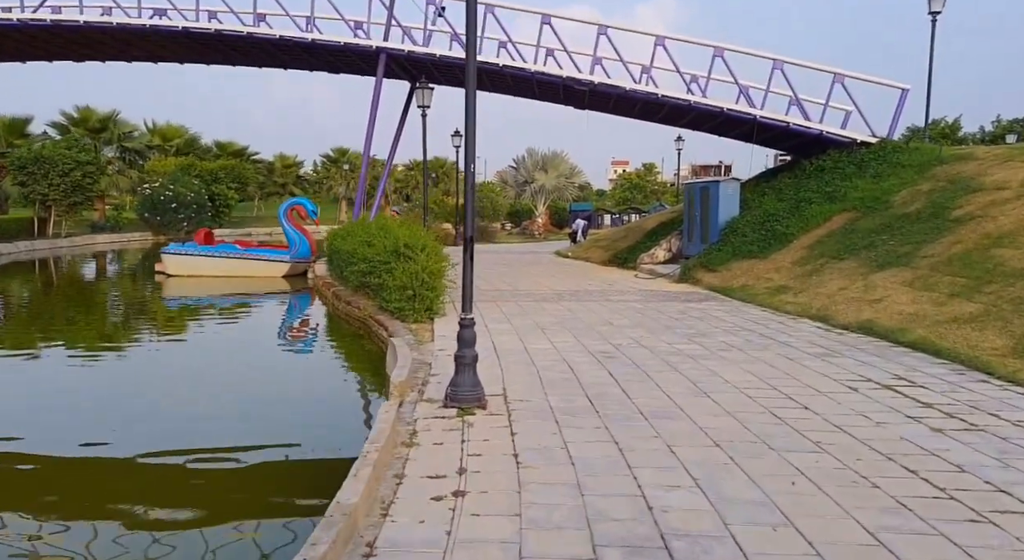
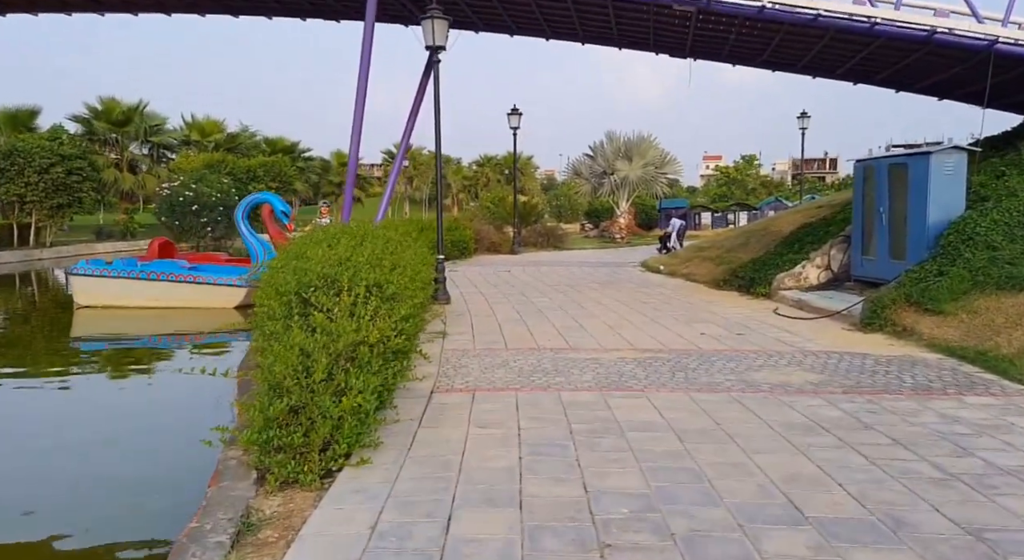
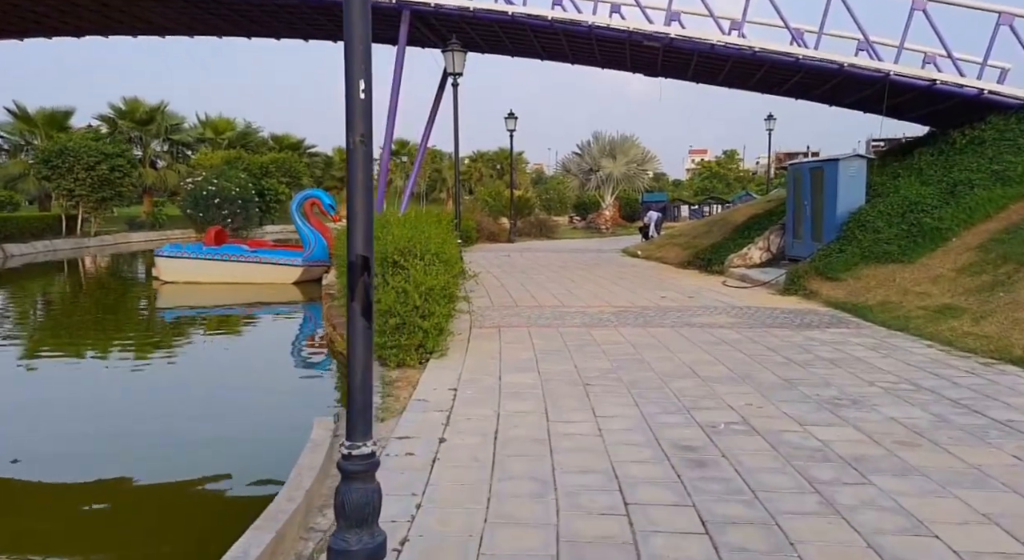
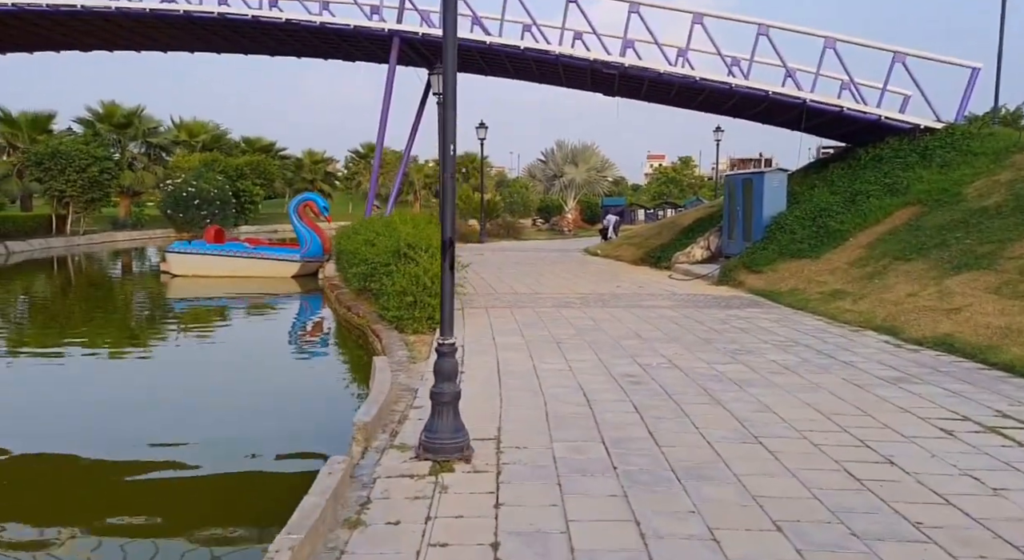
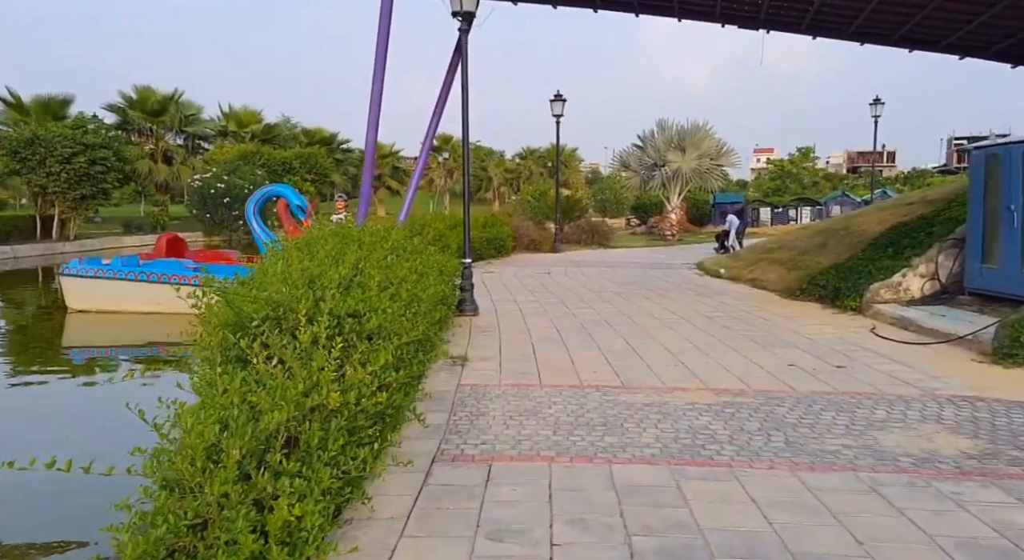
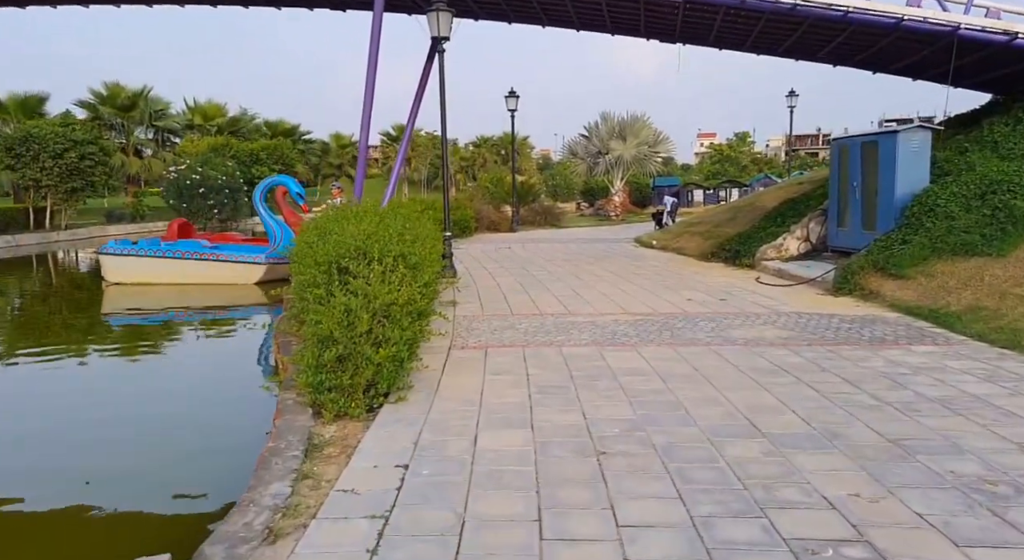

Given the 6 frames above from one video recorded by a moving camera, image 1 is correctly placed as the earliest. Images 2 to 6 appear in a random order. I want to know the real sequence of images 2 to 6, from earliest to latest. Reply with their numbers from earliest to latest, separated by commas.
4, 3, 6, 2, 5
